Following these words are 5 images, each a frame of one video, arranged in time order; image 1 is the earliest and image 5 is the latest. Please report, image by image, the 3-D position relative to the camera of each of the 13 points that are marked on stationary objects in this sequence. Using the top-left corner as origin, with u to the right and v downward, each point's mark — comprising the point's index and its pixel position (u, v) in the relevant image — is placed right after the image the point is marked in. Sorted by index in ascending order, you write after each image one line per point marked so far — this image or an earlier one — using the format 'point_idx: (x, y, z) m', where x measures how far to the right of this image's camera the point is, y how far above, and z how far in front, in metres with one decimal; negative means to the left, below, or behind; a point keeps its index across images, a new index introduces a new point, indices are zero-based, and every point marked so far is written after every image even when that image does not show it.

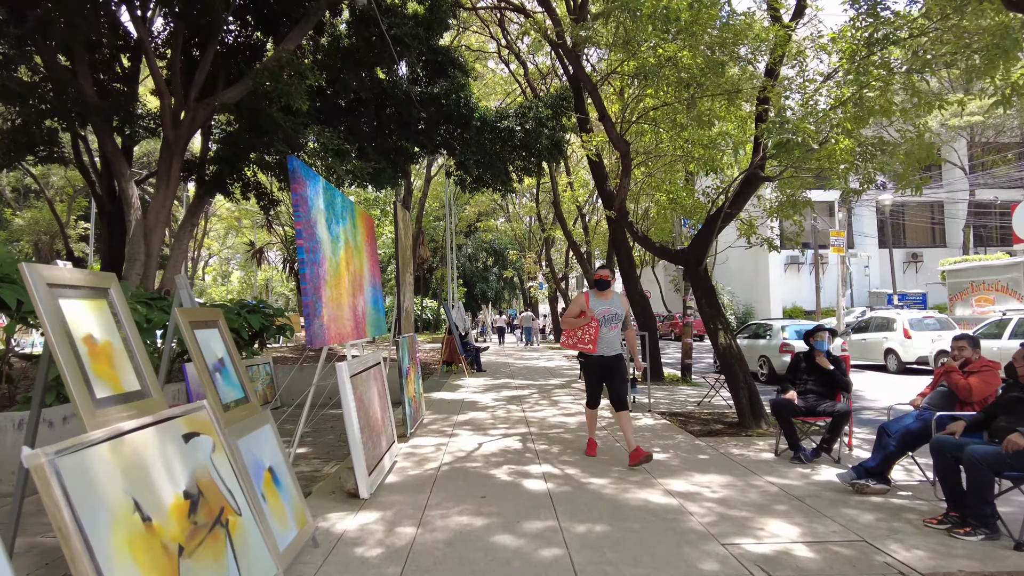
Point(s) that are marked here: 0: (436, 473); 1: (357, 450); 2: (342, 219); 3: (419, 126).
0: (-0.7, -1.7, +5.8) m
1: (-1.1, -1.2, +4.7) m
2: (-1.4, +0.6, +5.3) m
3: (-2.2, +3.9, +15.4) m
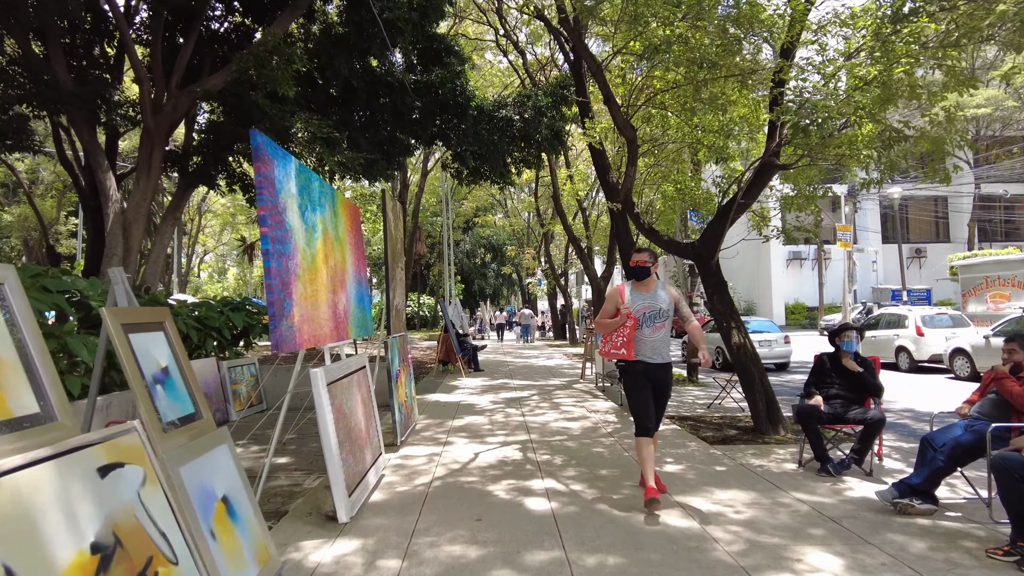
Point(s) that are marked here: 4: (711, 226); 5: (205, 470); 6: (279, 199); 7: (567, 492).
0: (-0.7, -1.6, +5.2) m
1: (-1.1, -1.2, +4.2) m
2: (-1.4, +0.6, +4.7) m
3: (-2.3, +4.0, +14.8) m
4: (+2.8, +0.9, +8.9) m
5: (-1.4, -0.8, +2.9) m
6: (-1.4, +0.5, +3.9) m
7: (+0.4, -1.6, +5.0) m
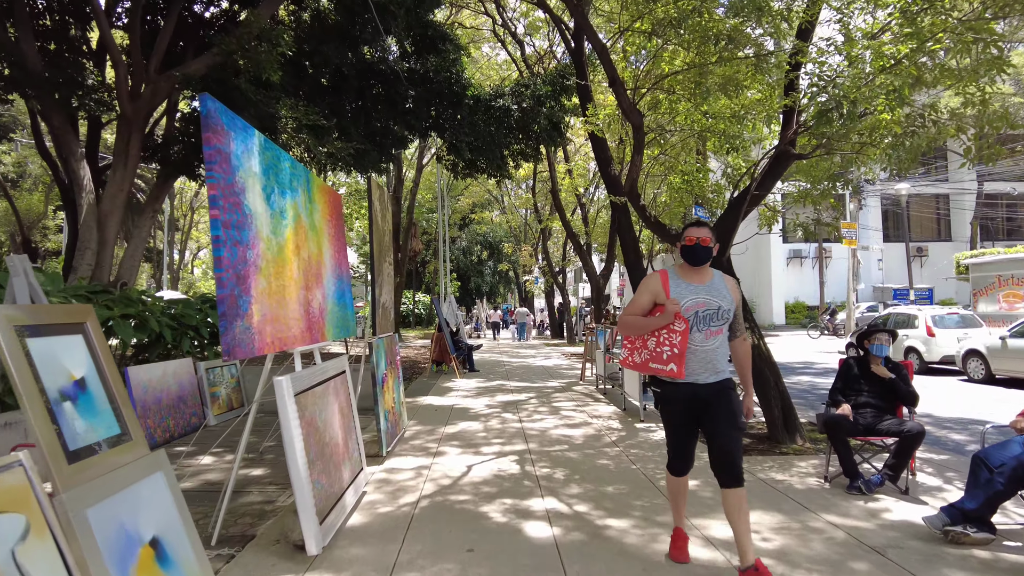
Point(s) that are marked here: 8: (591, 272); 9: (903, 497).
0: (-0.7, -1.6, +4.6) m
1: (-1.2, -1.1, +3.6) m
2: (-1.4, +0.6, +4.1) m
3: (-2.3, +4.0, +14.2) m
4: (+2.7, +0.9, +8.4) m
5: (-1.4, -0.8, +2.3) m
6: (-1.4, +0.6, +3.3) m
7: (+0.4, -1.6, +4.5) m
8: (+2.4, +0.5, +19.5) m
9: (+3.0, -1.6, +4.9) m
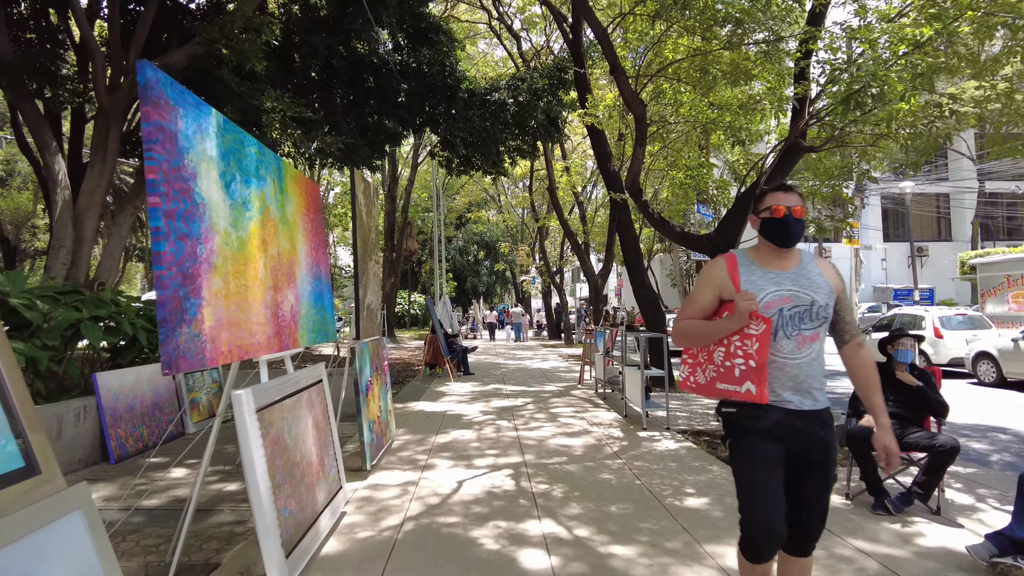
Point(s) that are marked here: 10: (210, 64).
0: (-0.7, -1.6, +4.2) m
1: (-1.2, -1.1, +3.1) m
2: (-1.5, +0.6, +3.7) m
3: (-2.4, +4.0, +13.8) m
4: (+2.7, +0.9, +7.9) m
5: (-1.4, -0.8, +1.9) m
6: (-1.4, +0.6, +2.8) m
7: (+0.4, -1.6, +4.0) m
8: (+2.3, +0.5, +19.1) m
9: (+2.9, -1.6, +4.5) m
10: (-4.8, +3.5, +10.2) m
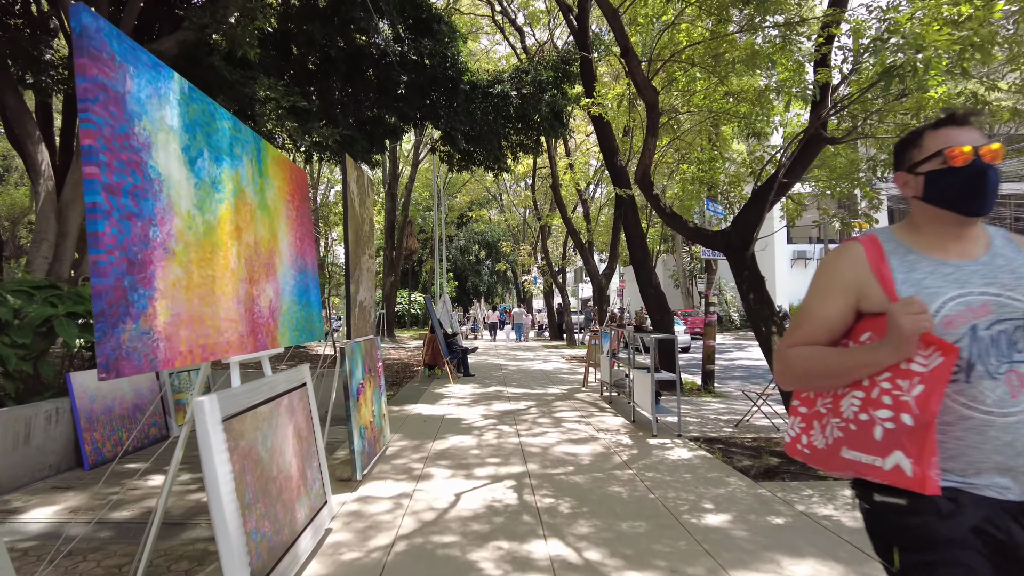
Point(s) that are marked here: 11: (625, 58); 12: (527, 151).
0: (-0.7, -1.6, +3.8) m
1: (-1.2, -1.1, +2.7) m
2: (-1.4, +0.7, +3.3) m
3: (-2.3, +4.1, +13.4) m
4: (+2.7, +0.9, +7.5) m
5: (-1.4, -0.8, +1.5) m
6: (-1.4, +0.6, +2.4) m
7: (+0.4, -1.6, +3.6) m
8: (+2.3, +0.5, +18.7) m
9: (+3.0, -1.6, +4.1) m
10: (-4.7, +3.6, +9.7) m
11: (+1.2, +2.4, +6.9) m
12: (+0.4, +3.3, +15.6) m
